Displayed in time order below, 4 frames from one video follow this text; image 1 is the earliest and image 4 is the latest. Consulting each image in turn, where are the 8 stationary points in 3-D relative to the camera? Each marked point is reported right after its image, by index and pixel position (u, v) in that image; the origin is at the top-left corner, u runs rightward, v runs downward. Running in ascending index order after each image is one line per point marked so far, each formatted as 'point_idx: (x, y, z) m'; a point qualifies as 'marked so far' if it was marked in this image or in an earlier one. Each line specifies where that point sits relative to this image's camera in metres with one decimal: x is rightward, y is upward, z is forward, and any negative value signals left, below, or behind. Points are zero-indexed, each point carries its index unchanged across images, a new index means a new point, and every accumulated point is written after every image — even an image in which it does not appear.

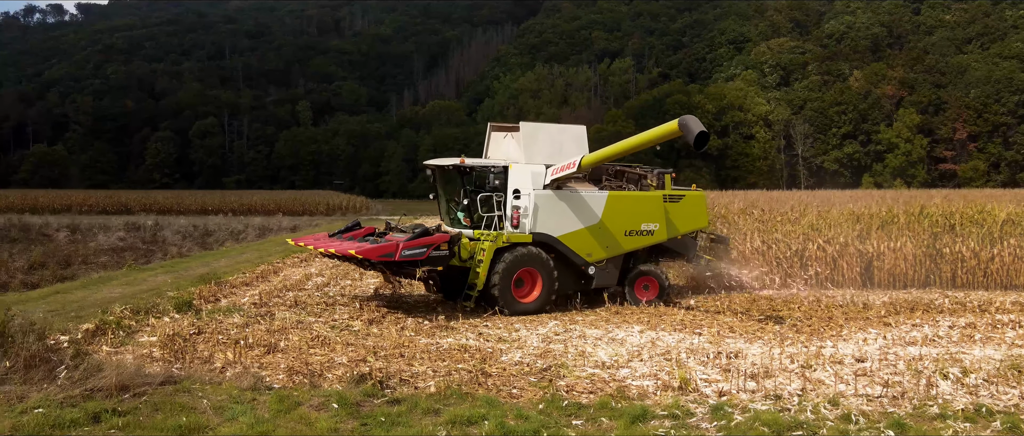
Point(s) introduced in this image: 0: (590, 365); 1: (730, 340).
0: (+0.7, -1.3, +6.3) m
1: (+2.3, -1.3, +7.5) m
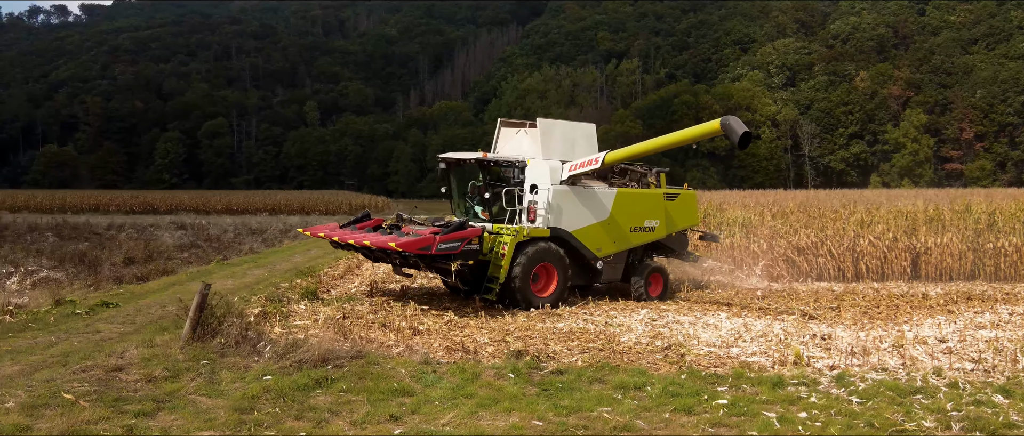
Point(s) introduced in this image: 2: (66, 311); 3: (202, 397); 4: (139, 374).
0: (+1.9, -1.3, +7.1) m
1: (+3.5, -1.2, +8.2) m
2: (-5.1, -1.0, +8.1) m
3: (-2.1, -1.2, +4.7) m
4: (-2.7, -1.1, +5.1) m
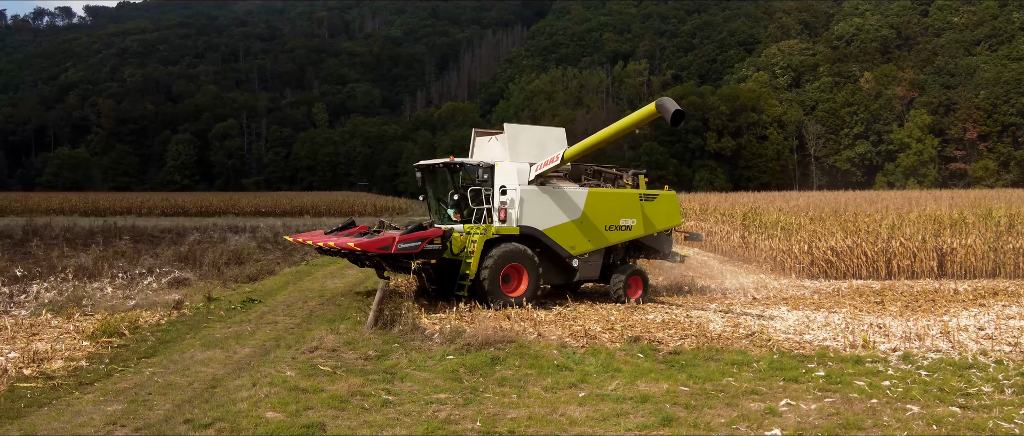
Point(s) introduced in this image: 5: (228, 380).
0: (+3.2, -1.3, +8.4) m
1: (+4.7, -1.3, +9.5) m
2: (-3.8, -1.2, +9.4) m
3: (-0.8, -1.3, +6.1) m
4: (-1.4, -1.2, +6.4) m
5: (-2.2, -1.2, +5.5) m
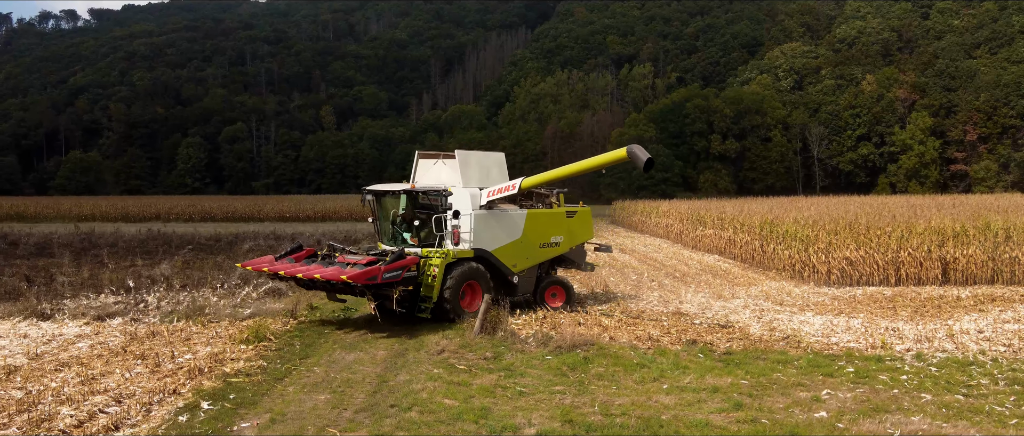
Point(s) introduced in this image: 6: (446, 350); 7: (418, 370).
0: (+4.2, -1.6, +9.9) m
1: (+5.7, -1.6, +11.0) m
2: (-2.8, -1.5, +10.9) m
3: (+0.2, -1.6, +7.6) m
4: (-0.4, -1.5, +7.9) m
5: (-1.2, -1.5, +7.0) m
6: (-0.8, -1.5, +8.1) m
7: (-1.0, -1.5, +7.2) m
